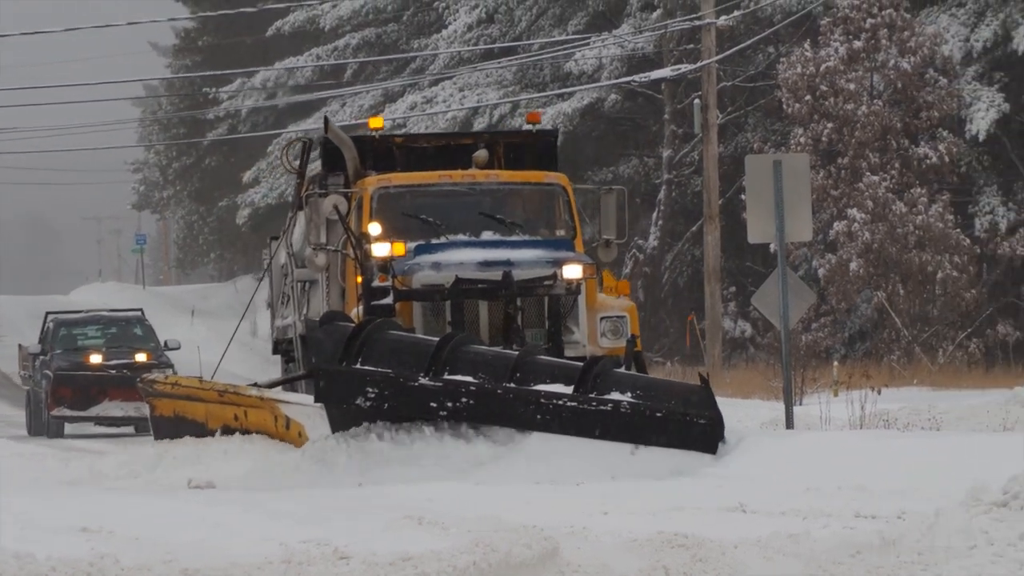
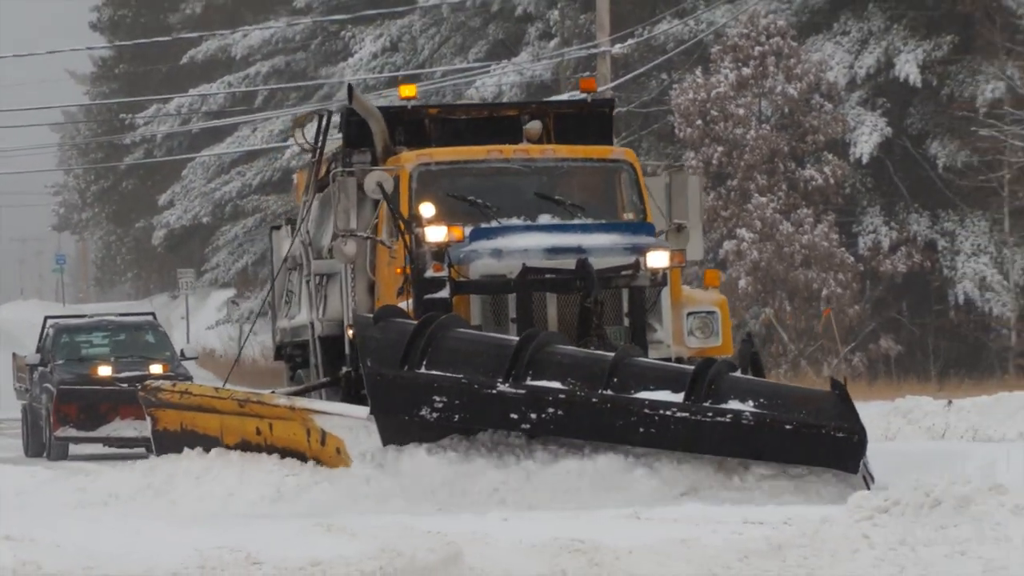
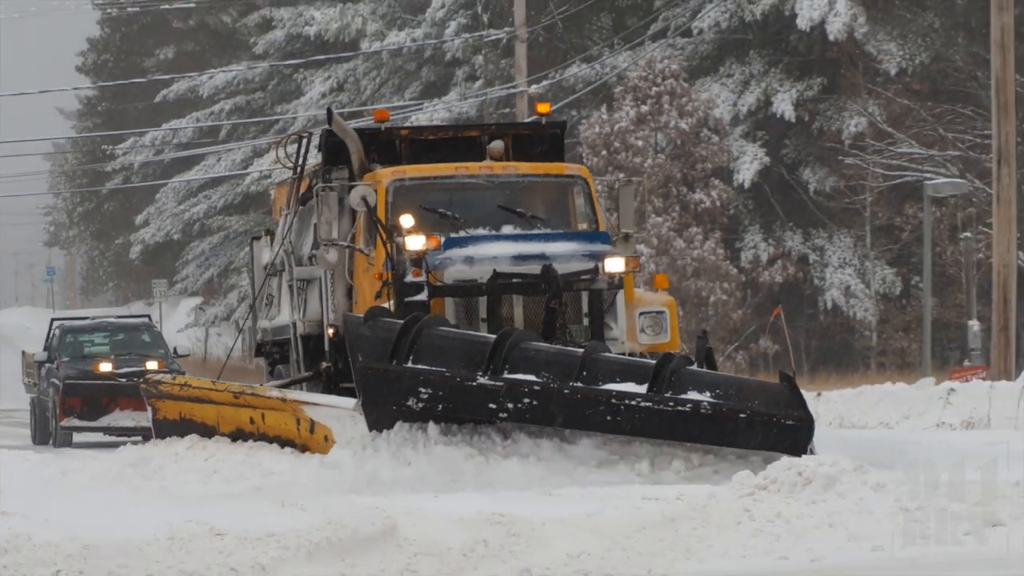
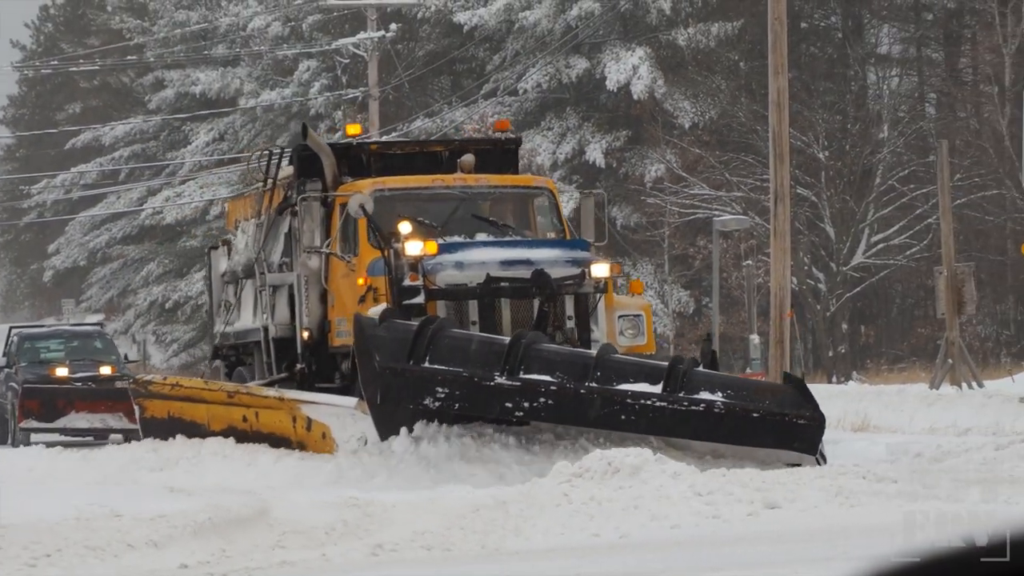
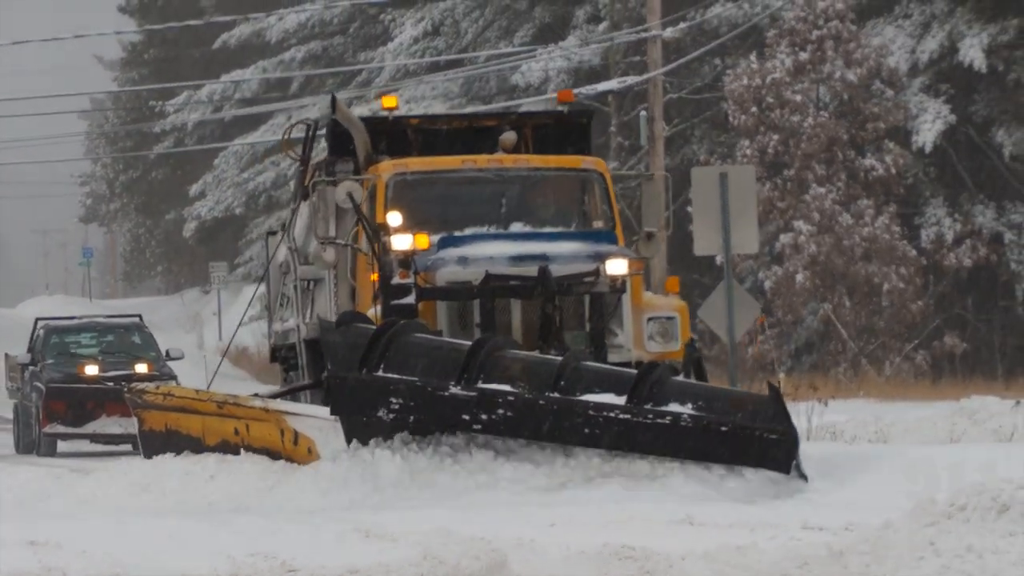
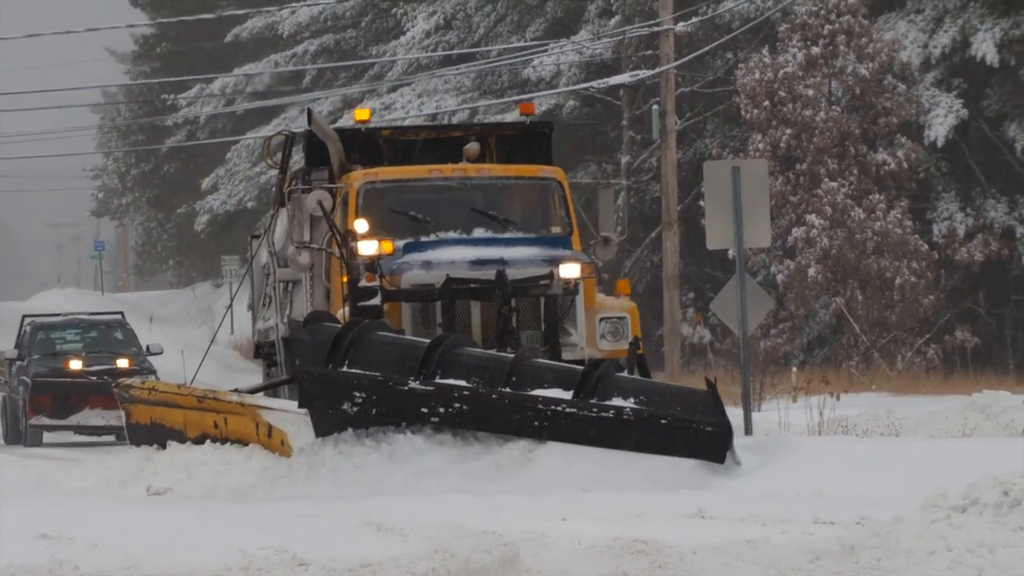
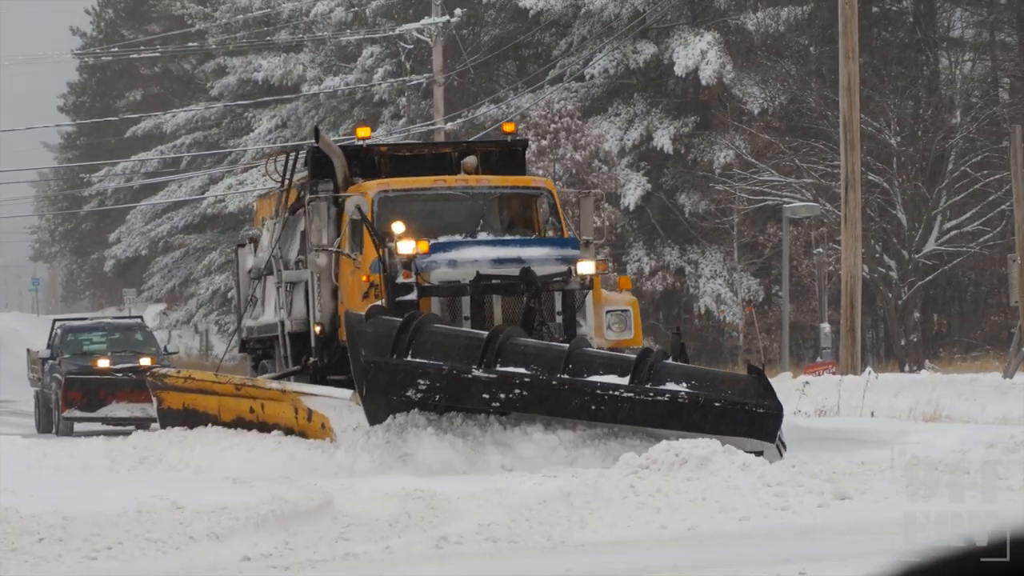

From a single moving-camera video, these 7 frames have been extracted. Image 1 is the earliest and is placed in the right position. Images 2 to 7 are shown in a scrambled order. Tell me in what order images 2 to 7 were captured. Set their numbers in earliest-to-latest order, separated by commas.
6, 5, 2, 3, 7, 4
